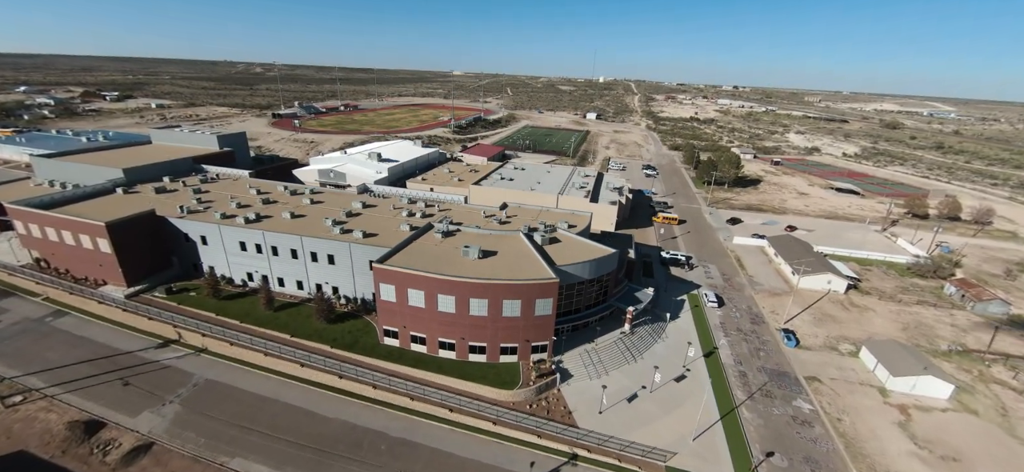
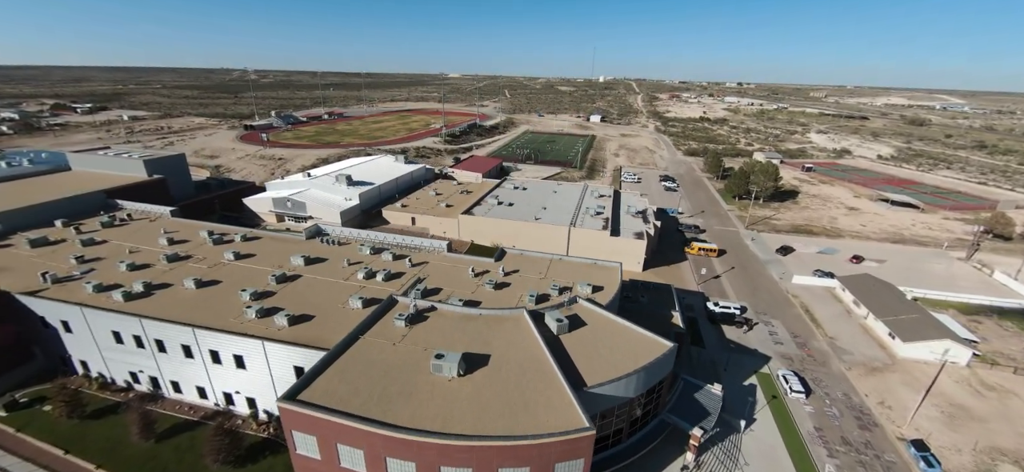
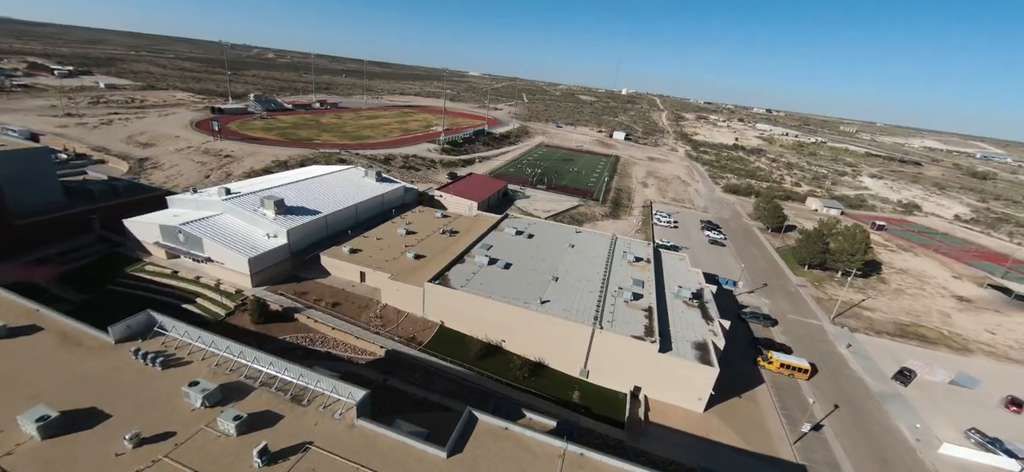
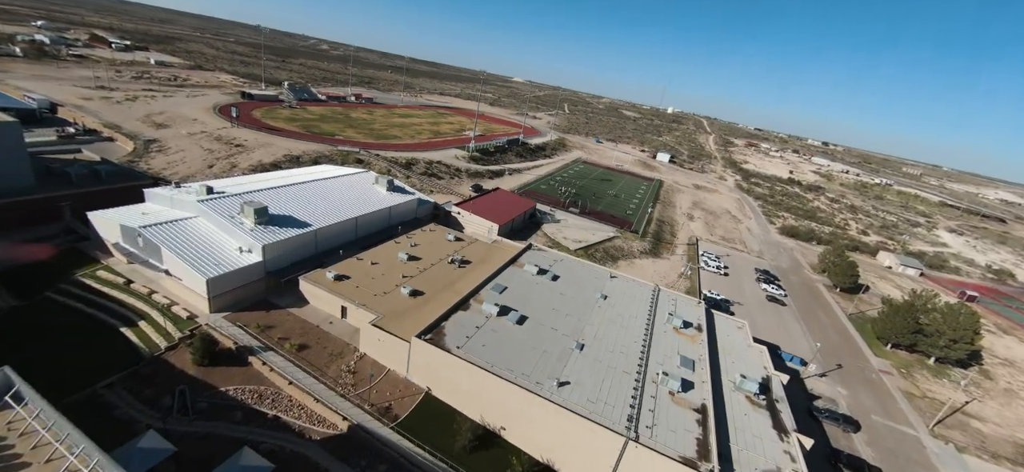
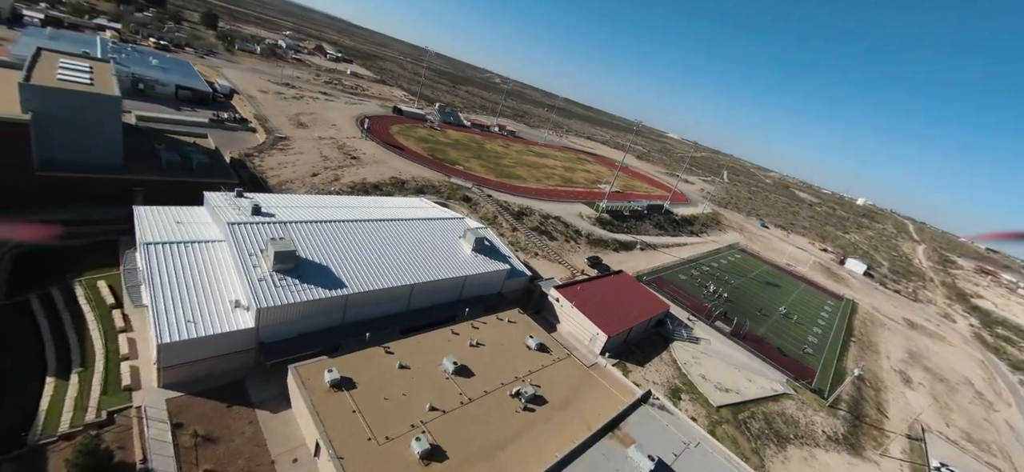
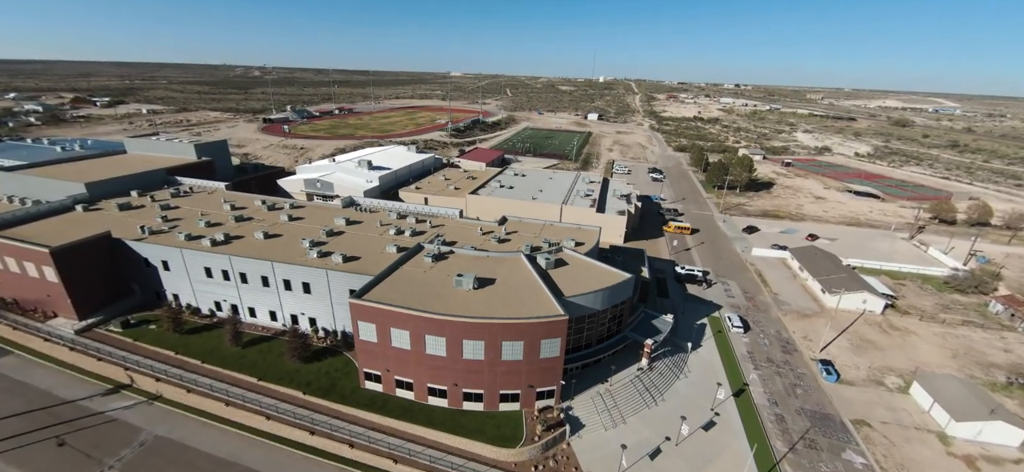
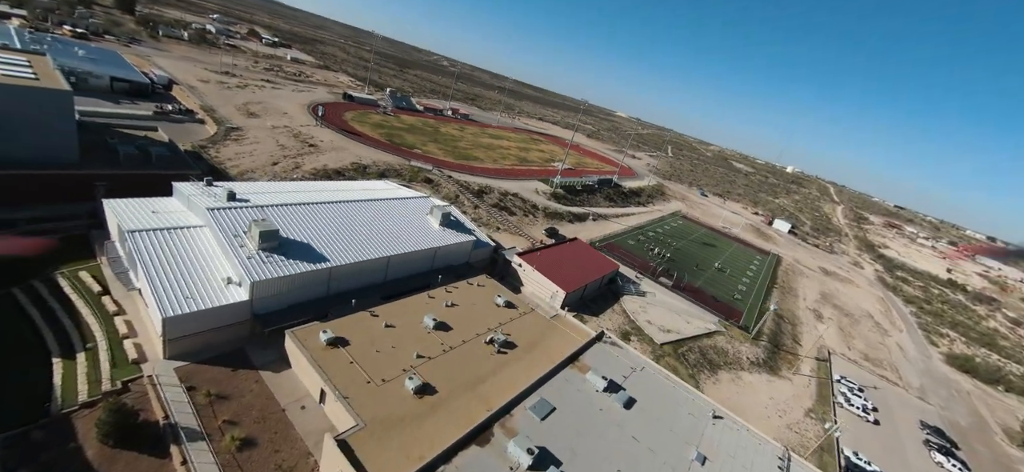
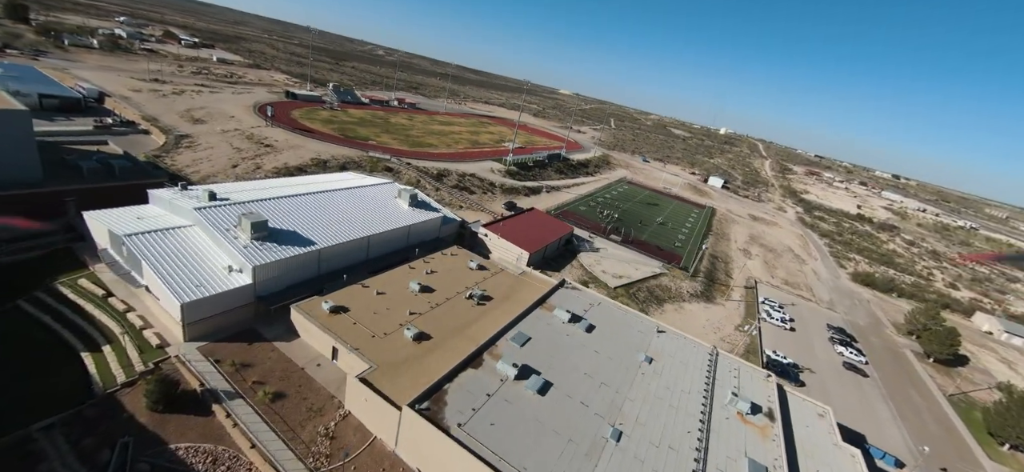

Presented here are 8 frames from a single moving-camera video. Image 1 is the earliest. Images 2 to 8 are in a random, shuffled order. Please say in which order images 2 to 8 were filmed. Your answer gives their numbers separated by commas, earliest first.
6, 2, 3, 4, 8, 7, 5
